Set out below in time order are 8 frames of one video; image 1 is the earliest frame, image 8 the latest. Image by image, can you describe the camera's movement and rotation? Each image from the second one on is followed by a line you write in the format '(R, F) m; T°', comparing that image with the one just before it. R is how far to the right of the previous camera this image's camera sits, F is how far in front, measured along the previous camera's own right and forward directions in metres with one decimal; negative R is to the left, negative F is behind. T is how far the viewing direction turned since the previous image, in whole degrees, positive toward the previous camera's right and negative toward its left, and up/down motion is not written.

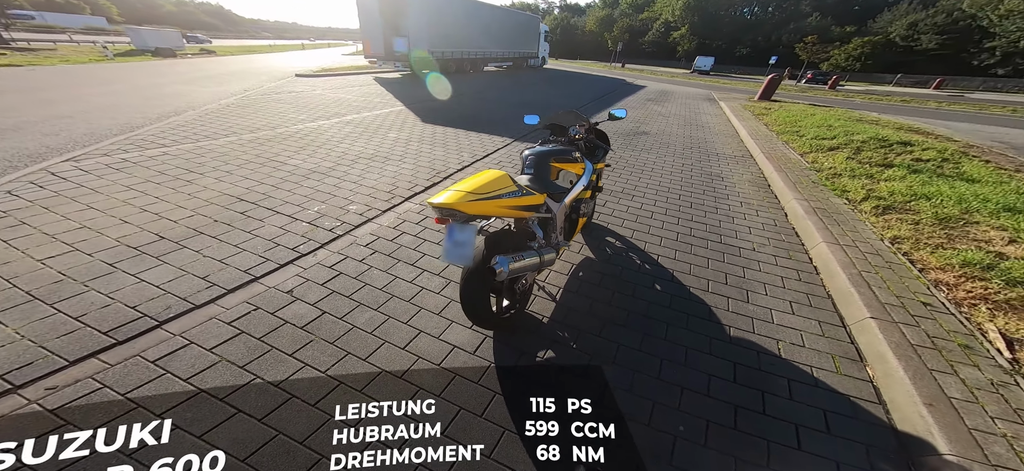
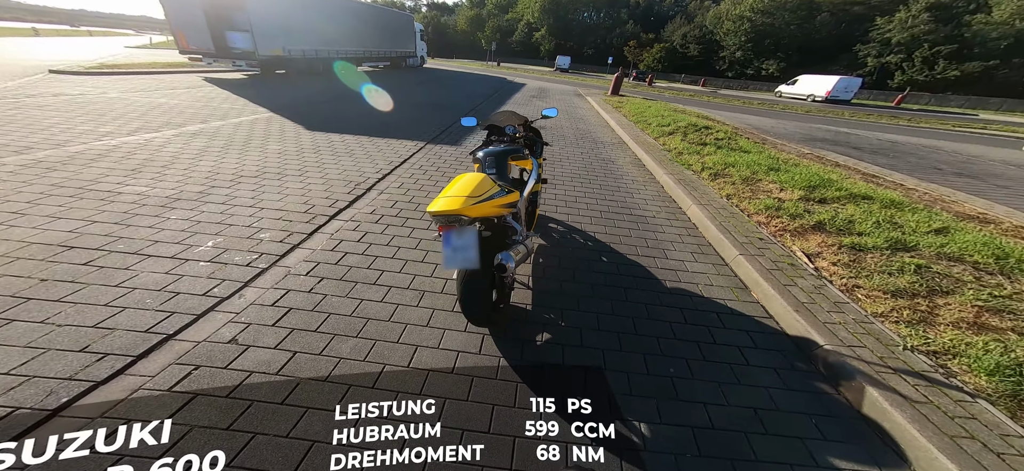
(-0.7, 0.0) m; +19°
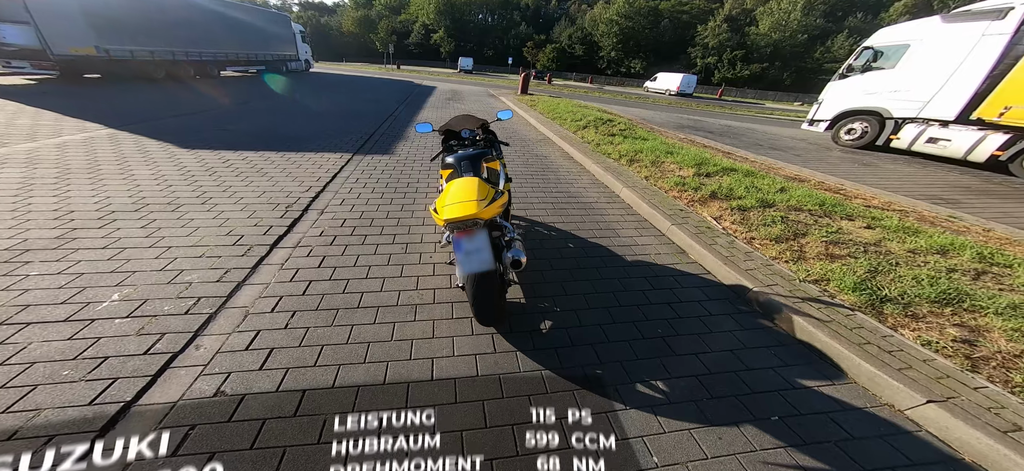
(-0.6, 0.0) m; +15°
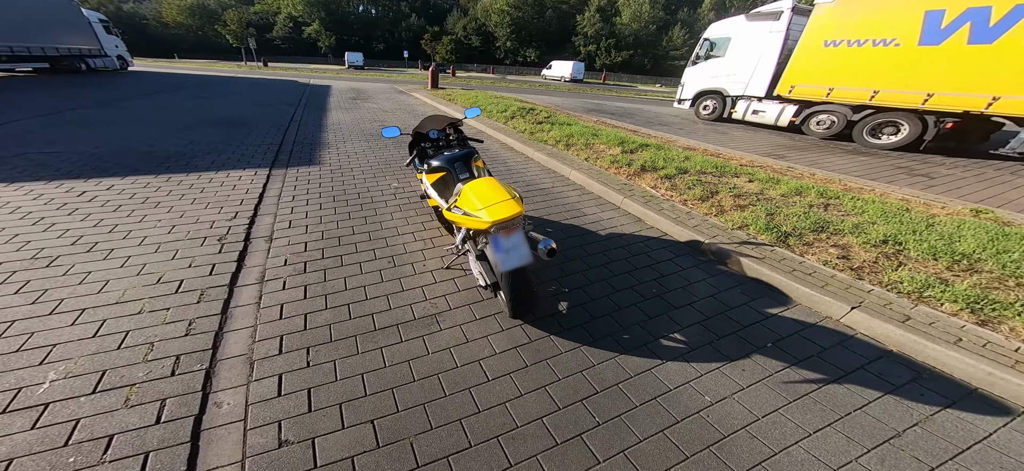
(-0.8, 0.0) m; +14°
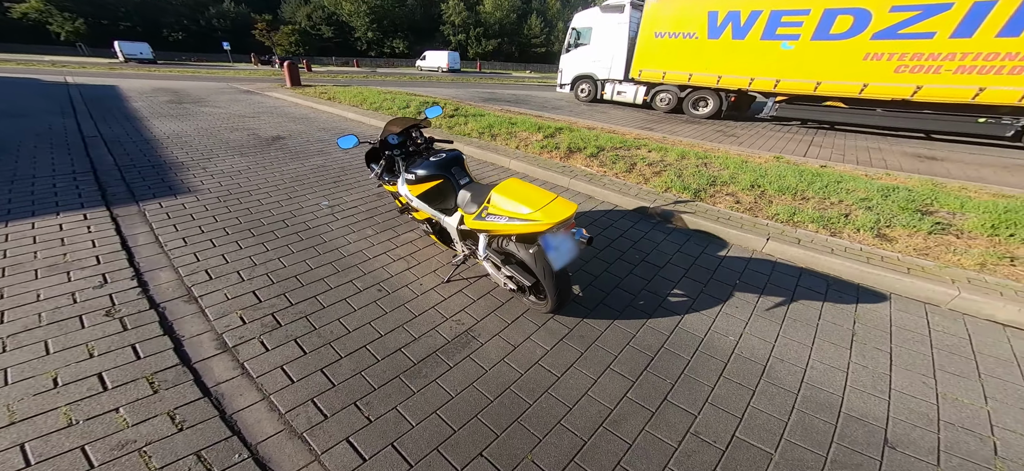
(-1.0, +0.2) m; +19°
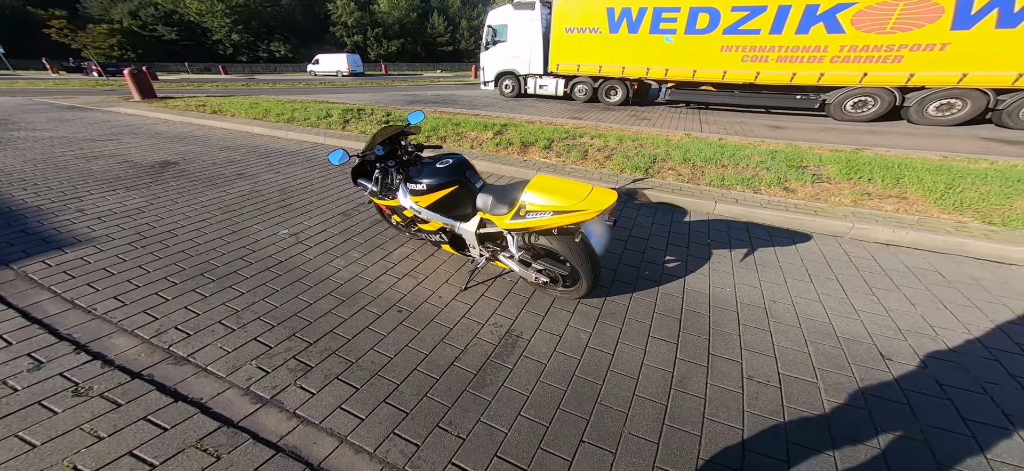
(-0.8, 0.0) m; +13°
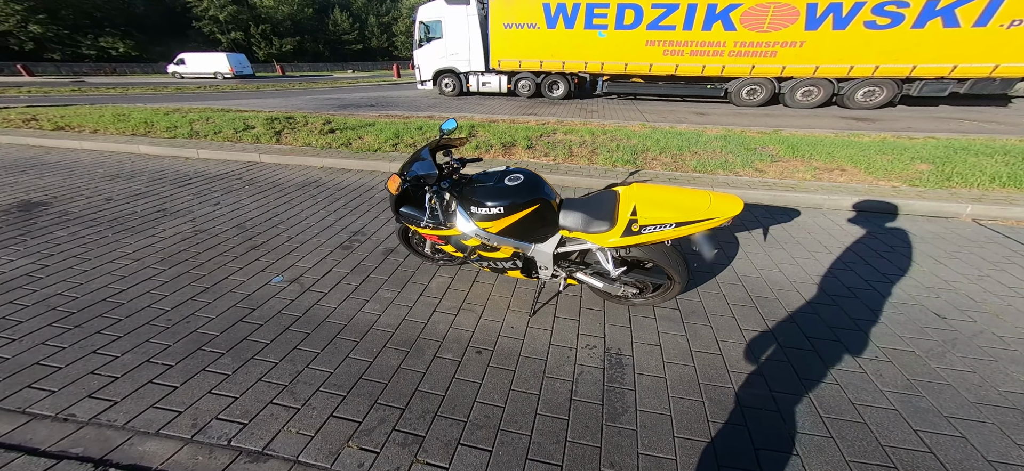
(-1.2, +0.4) m; +13°
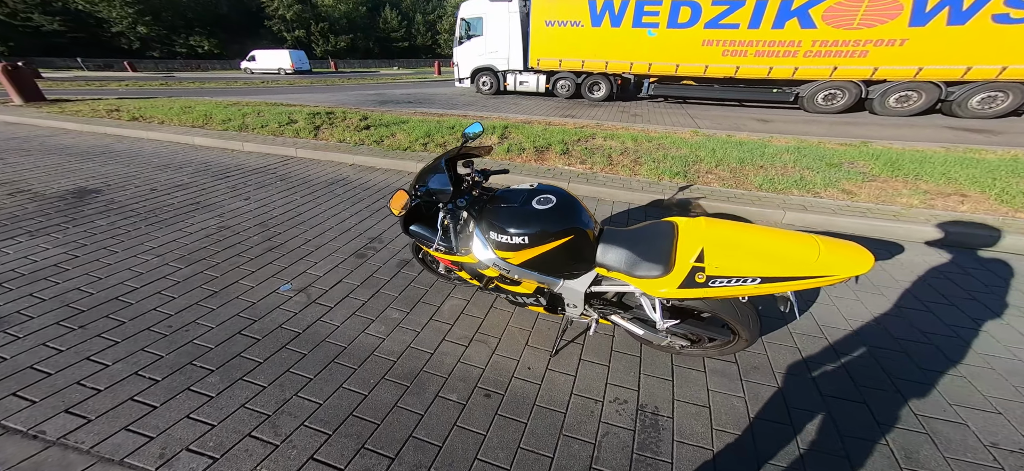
(+0.1, +0.4) m; -6°
